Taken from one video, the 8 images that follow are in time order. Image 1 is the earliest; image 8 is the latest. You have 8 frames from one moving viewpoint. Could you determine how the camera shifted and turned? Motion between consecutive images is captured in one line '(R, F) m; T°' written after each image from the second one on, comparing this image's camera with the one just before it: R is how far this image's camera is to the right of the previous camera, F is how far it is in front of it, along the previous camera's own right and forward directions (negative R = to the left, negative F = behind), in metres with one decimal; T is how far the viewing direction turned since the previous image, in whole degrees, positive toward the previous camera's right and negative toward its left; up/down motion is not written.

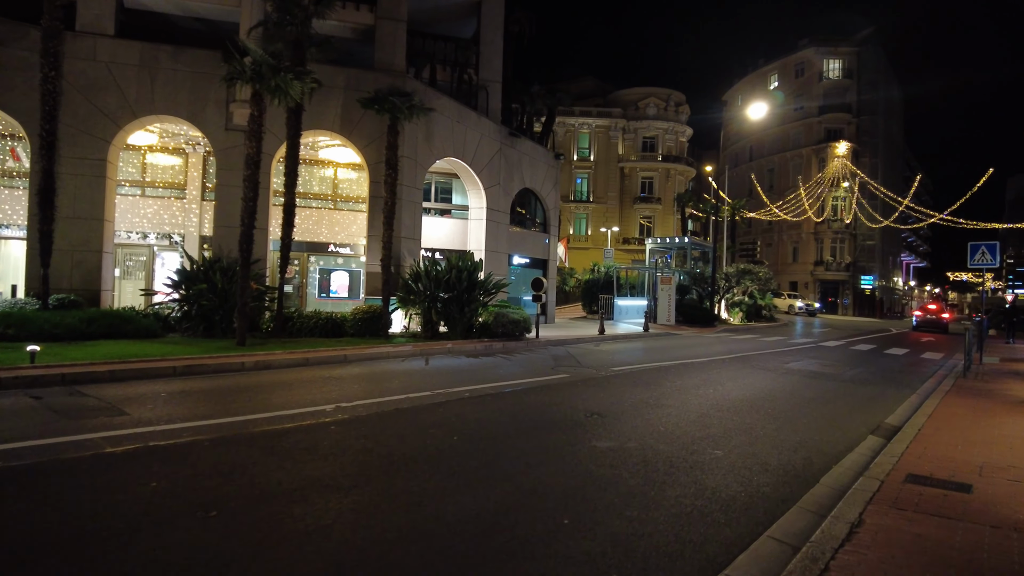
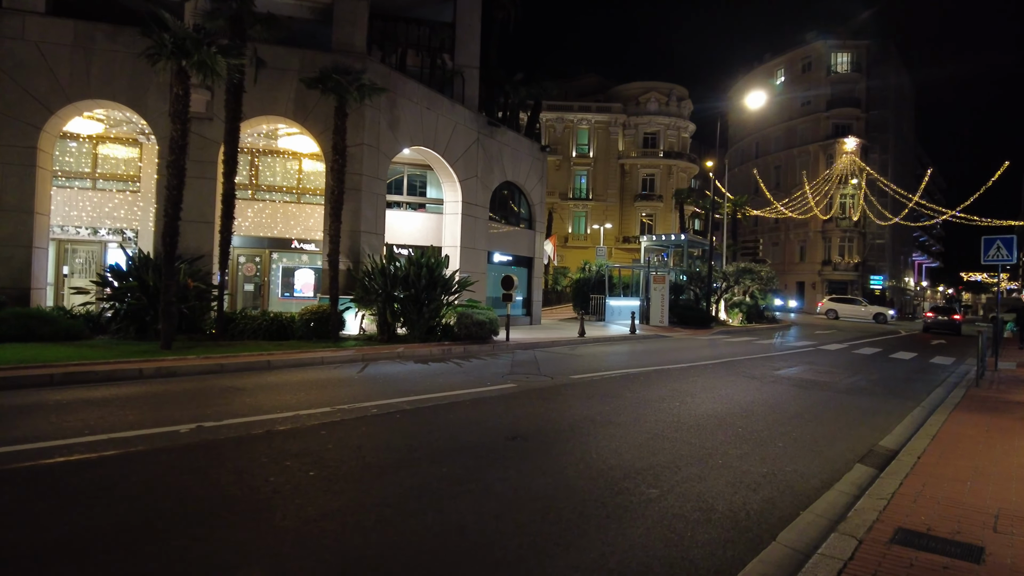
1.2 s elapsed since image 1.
(+1.1, +1.5) m; -1°
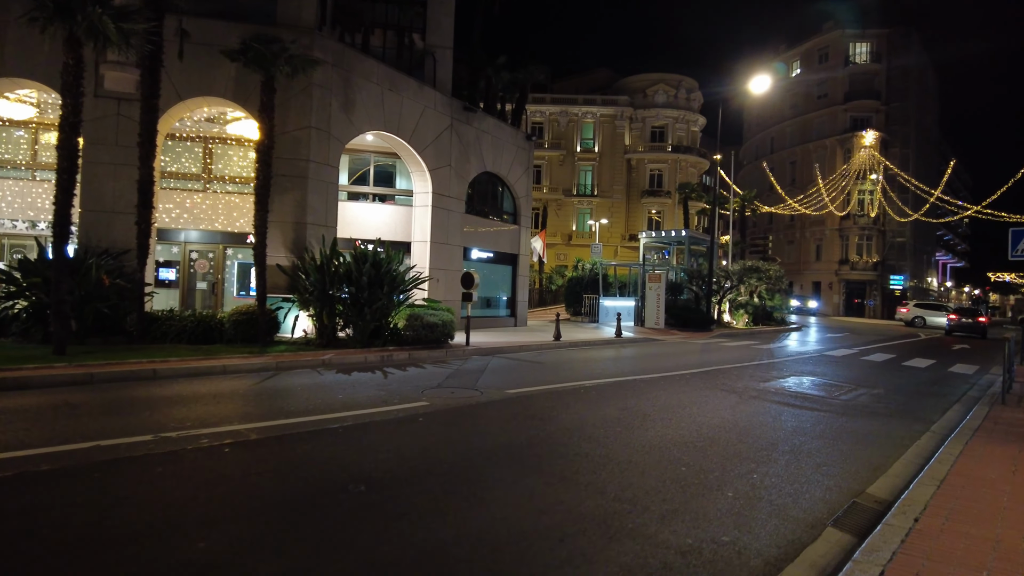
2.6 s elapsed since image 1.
(+1.3, +1.8) m; -2°
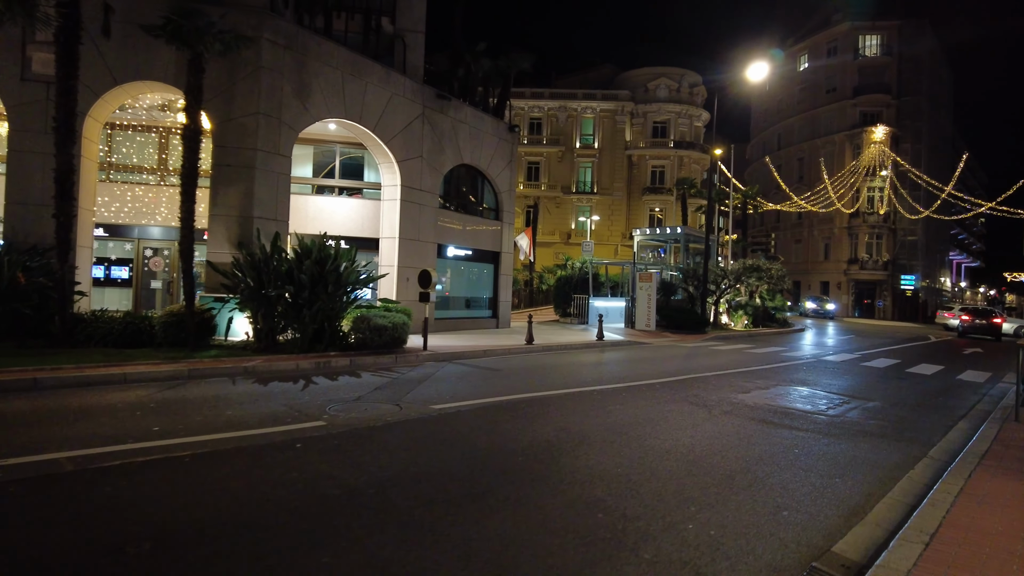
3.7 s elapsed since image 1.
(+1.0, +1.3) m; -1°
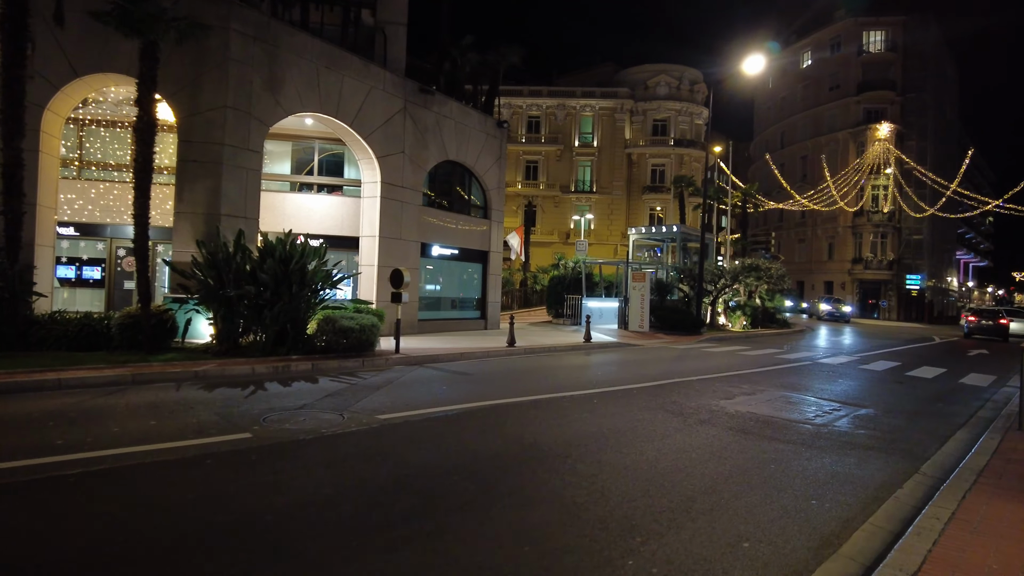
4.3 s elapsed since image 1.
(+0.6, +0.7) m; -1°
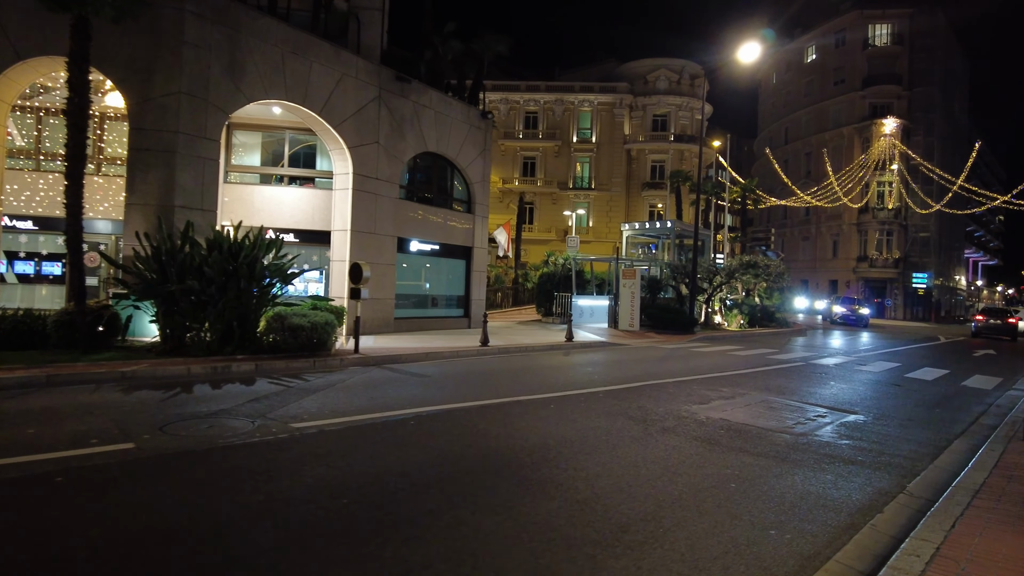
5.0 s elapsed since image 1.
(+0.7, +0.9) m; -1°
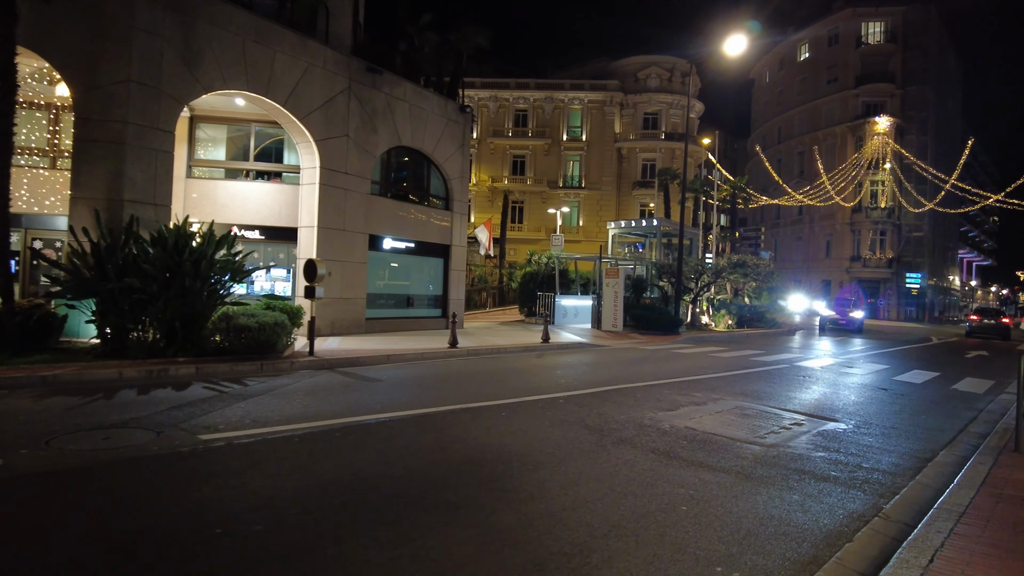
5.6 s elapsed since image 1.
(+0.6, +0.7) m; 0°
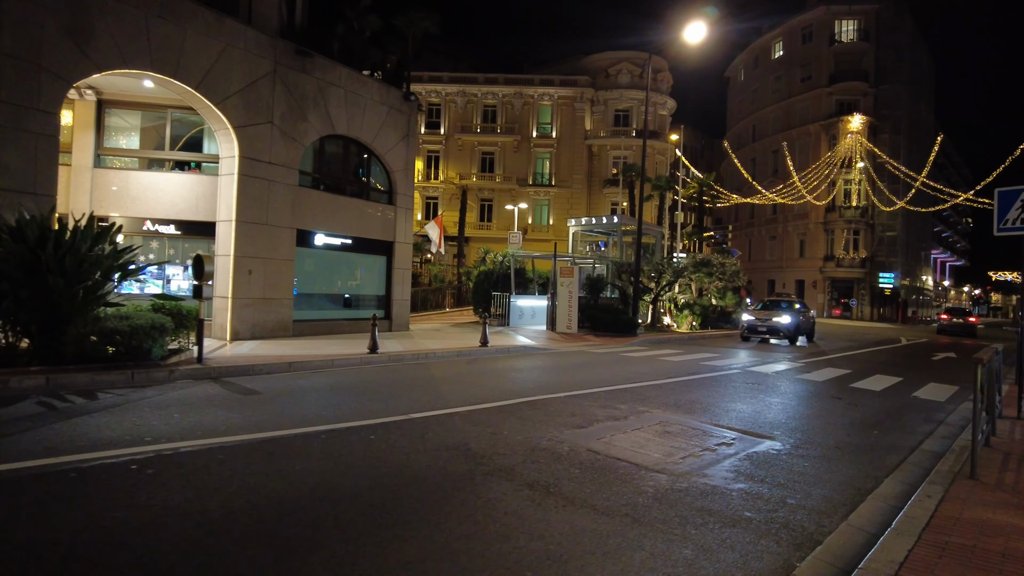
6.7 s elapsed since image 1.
(+1.1, +1.2) m; +1°
